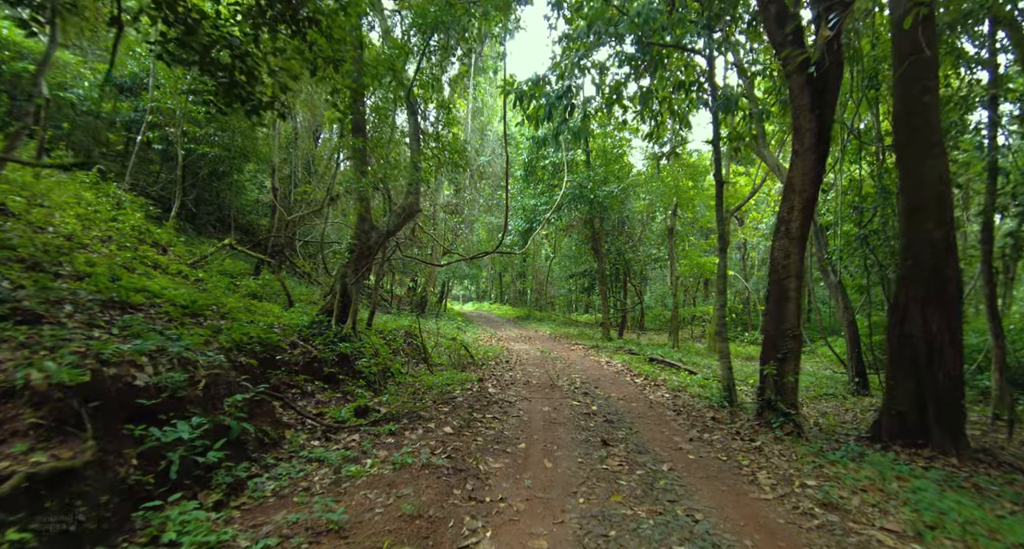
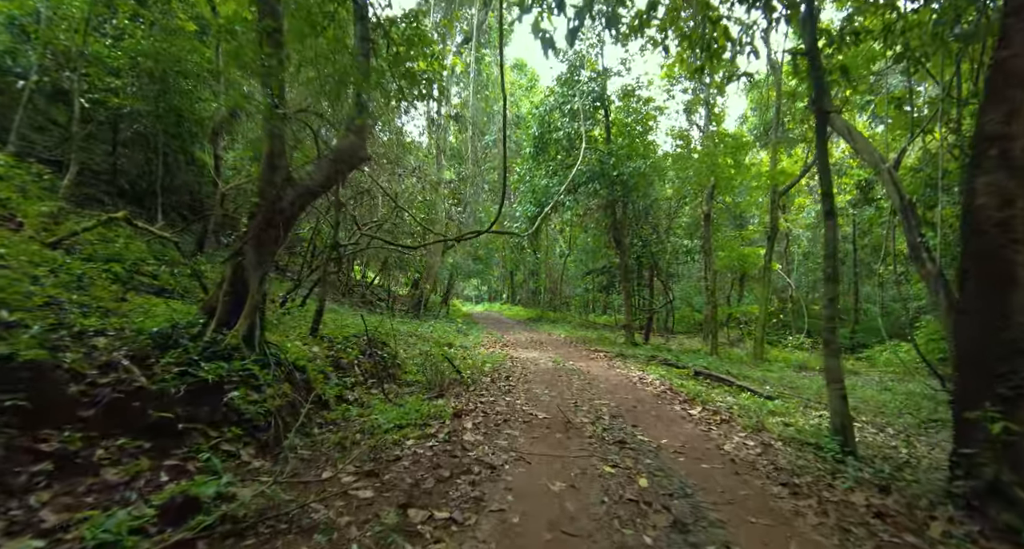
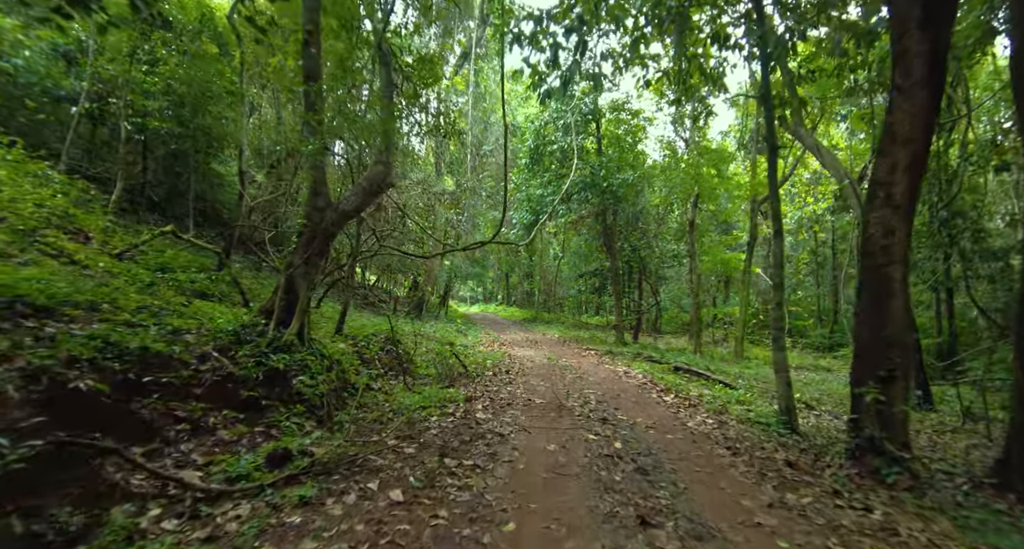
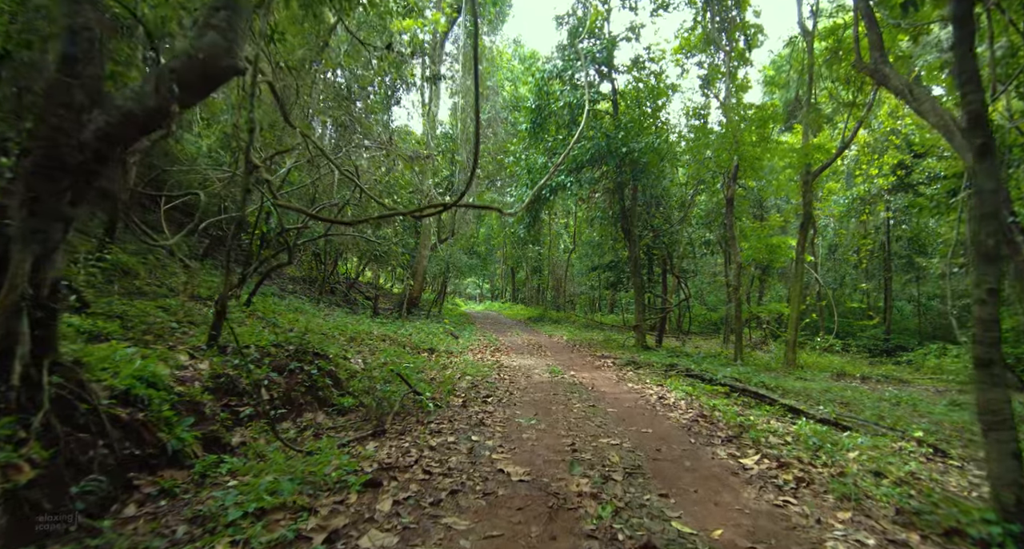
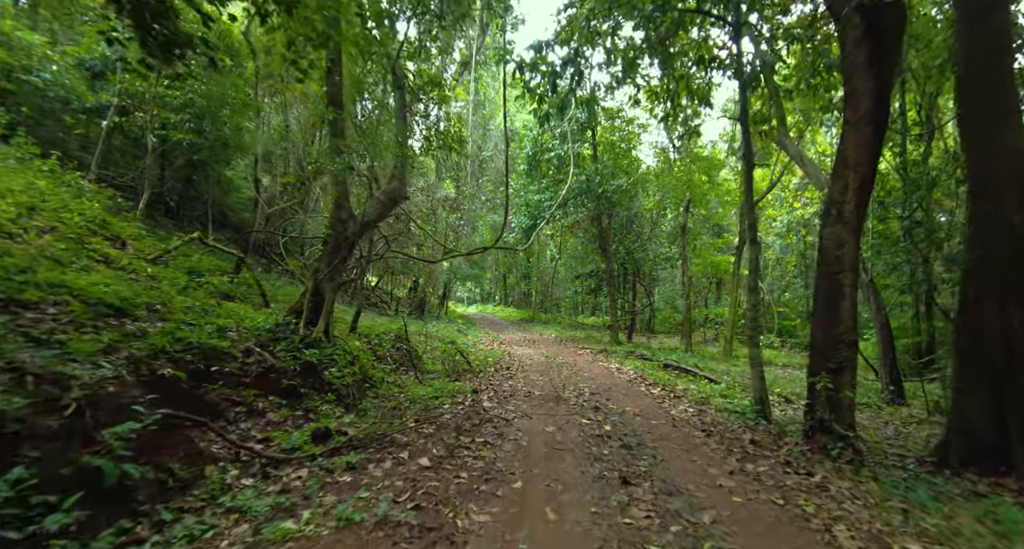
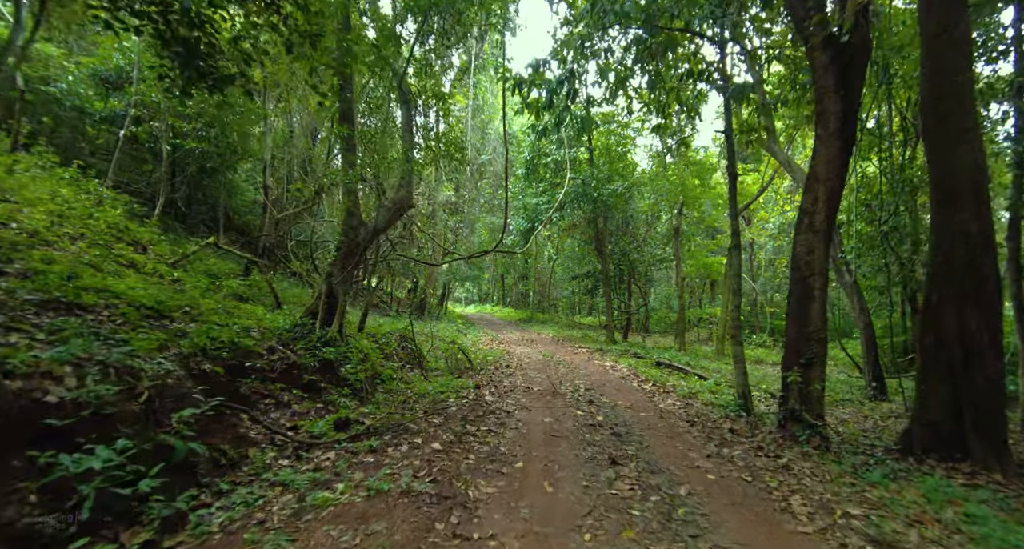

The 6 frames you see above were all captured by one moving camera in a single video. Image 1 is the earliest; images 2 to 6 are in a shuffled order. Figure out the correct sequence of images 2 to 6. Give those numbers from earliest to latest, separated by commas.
6, 5, 3, 2, 4
